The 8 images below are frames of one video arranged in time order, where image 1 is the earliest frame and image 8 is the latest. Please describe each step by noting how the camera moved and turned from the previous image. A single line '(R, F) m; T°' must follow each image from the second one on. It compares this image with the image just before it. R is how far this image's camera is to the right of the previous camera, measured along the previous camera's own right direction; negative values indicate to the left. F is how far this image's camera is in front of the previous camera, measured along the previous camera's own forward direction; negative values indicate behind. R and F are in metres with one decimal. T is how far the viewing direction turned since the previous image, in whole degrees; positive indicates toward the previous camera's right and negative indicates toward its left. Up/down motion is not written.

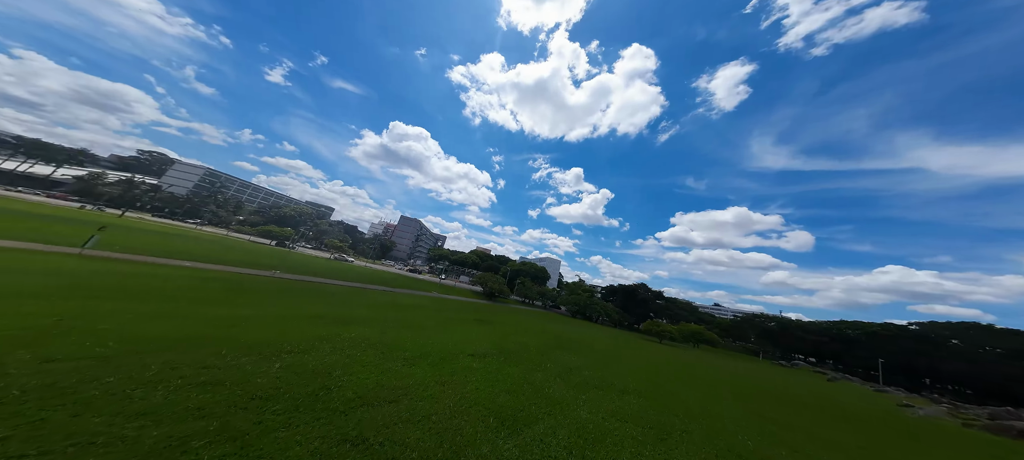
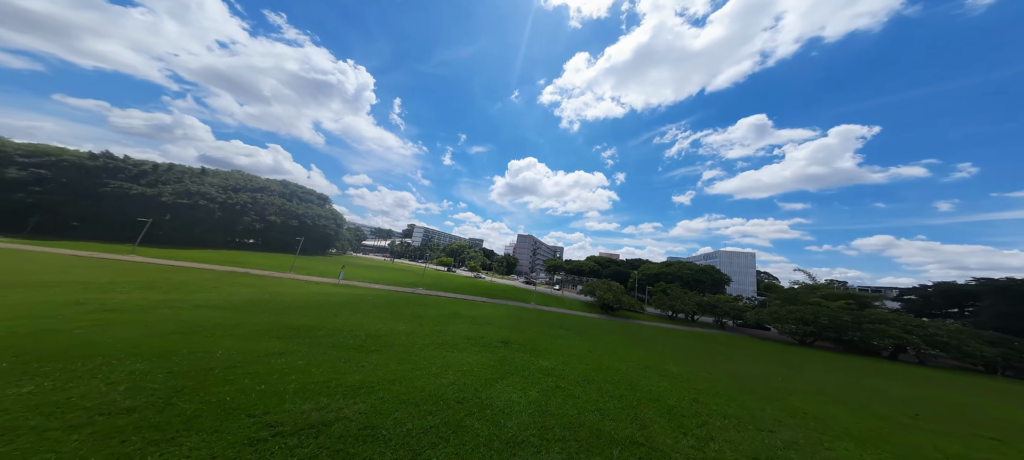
(+6.4, +9.4) m; -35°
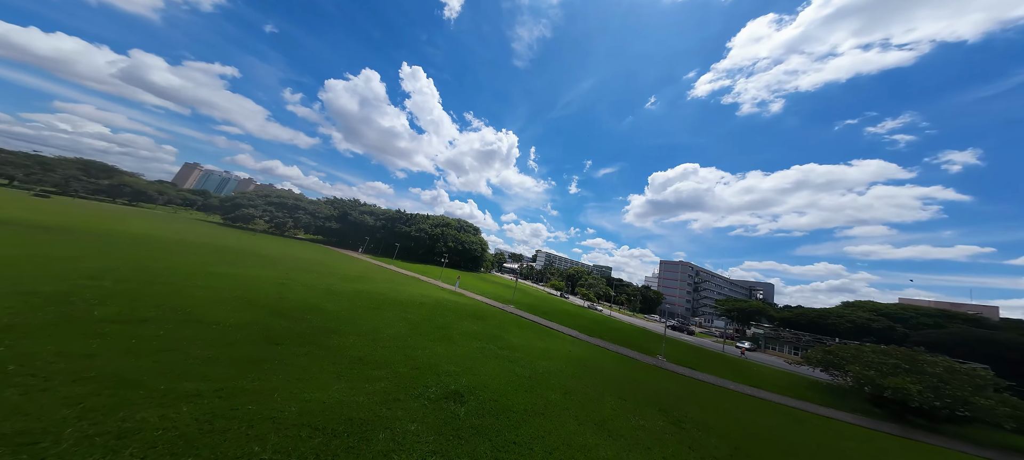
(+5.3, +7.4) m; -34°
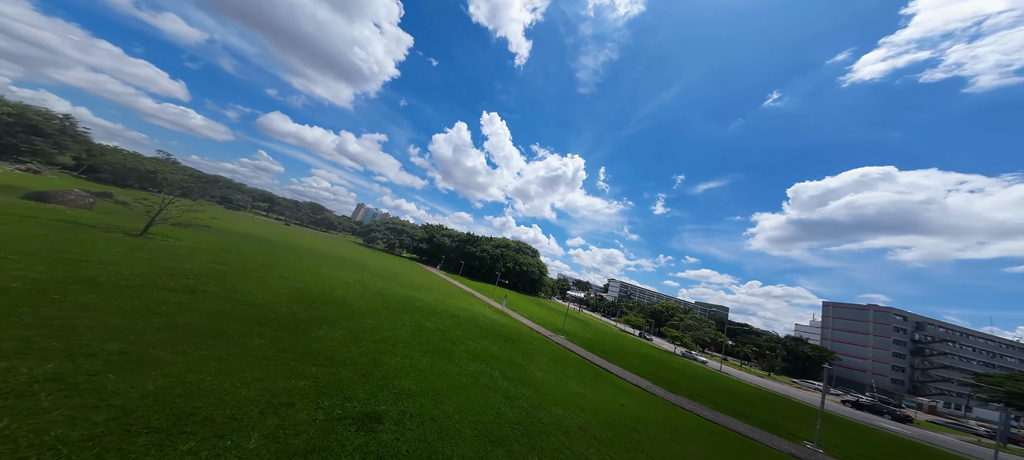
(+2.9, +2.3) m; -17°
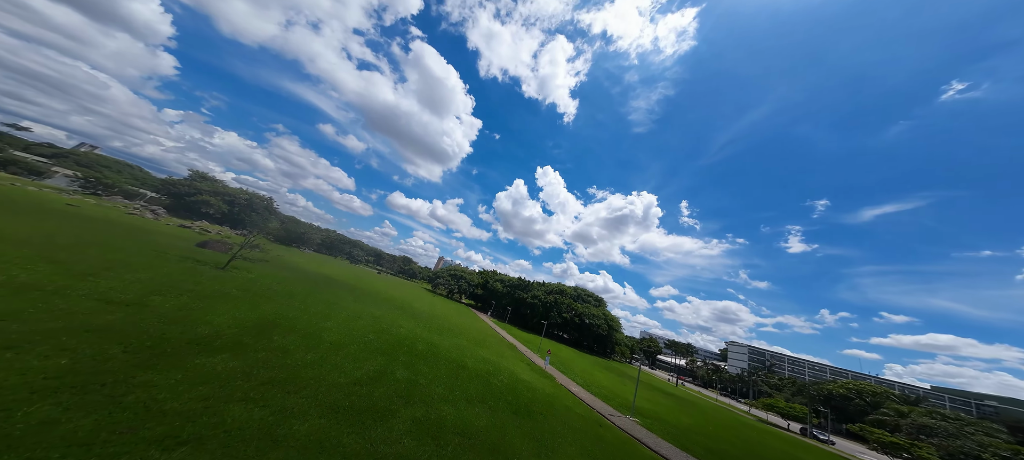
(+4.0, +4.3) m; -17°
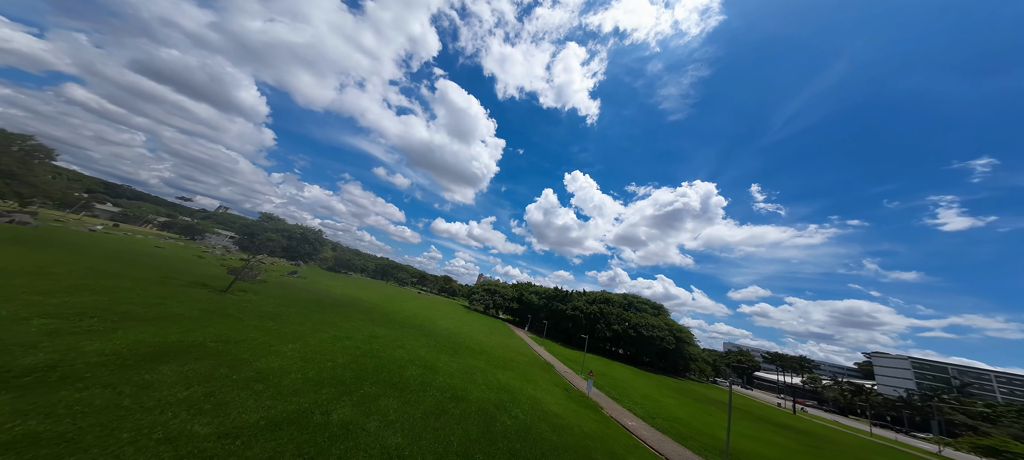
(+3.0, +4.6) m; -10°
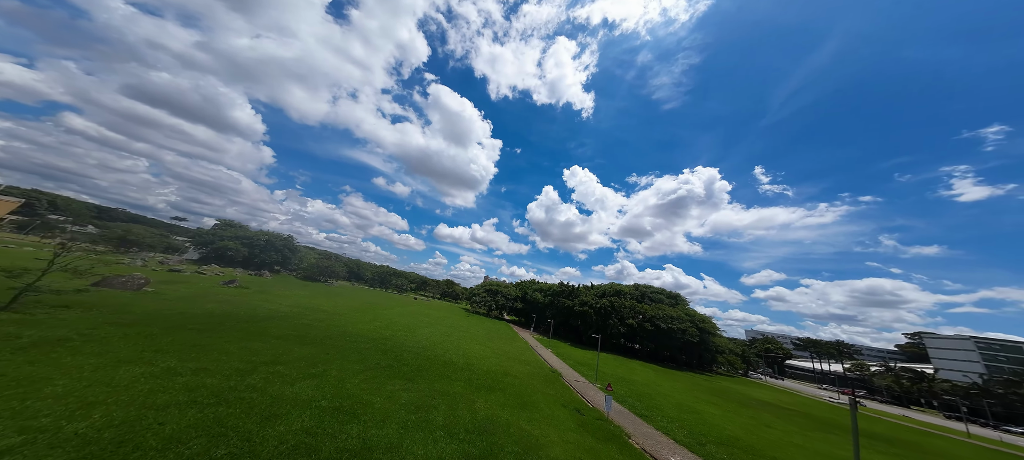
(+2.0, +6.9) m; -1°
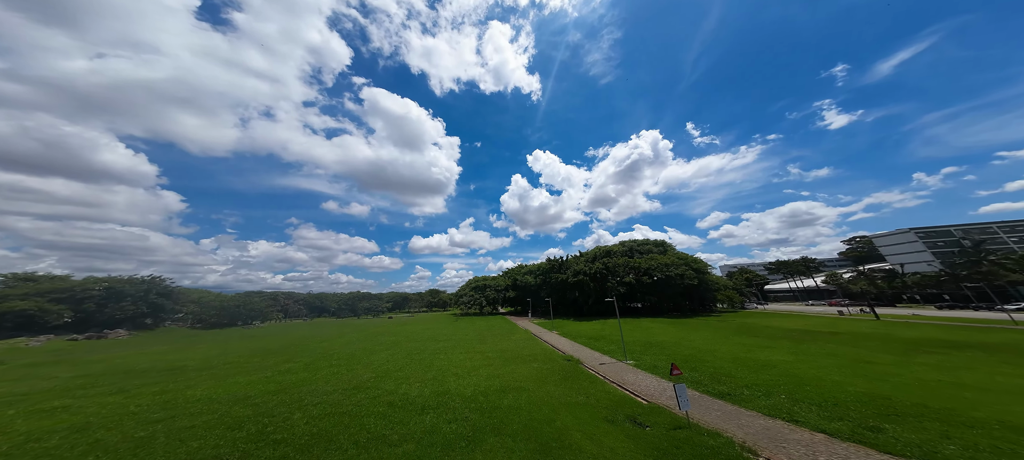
(+0.3, +9.1) m; +7°
